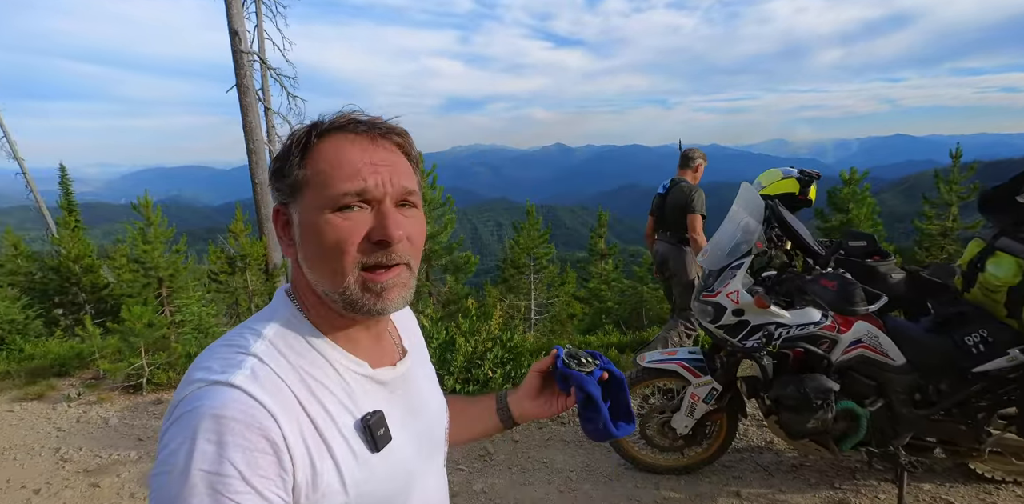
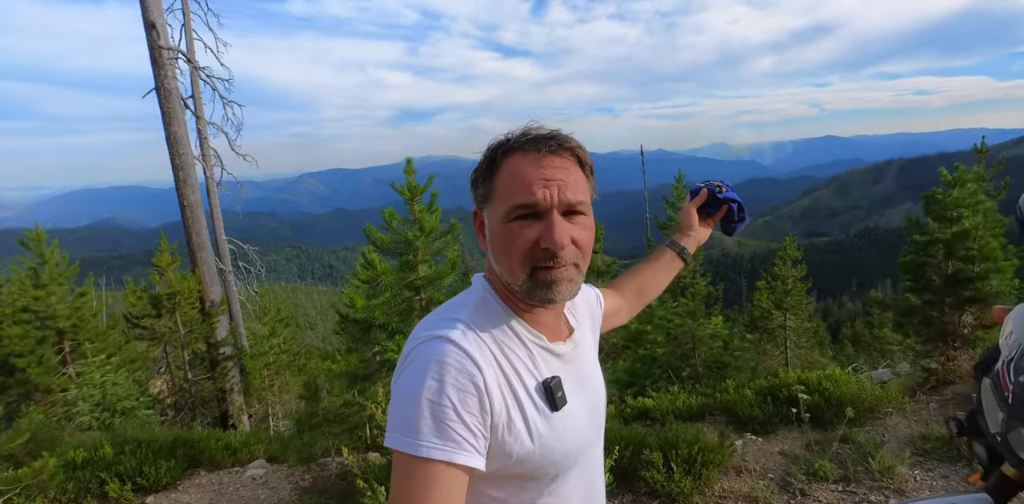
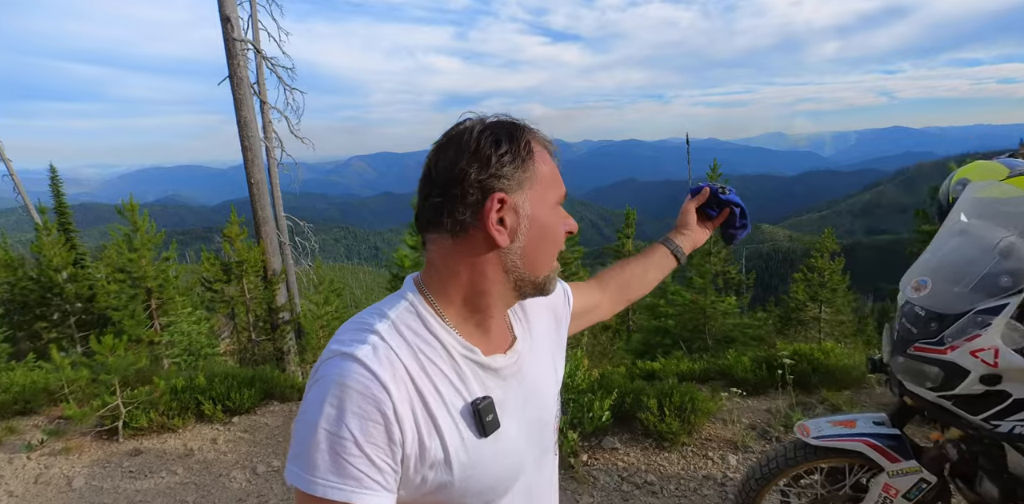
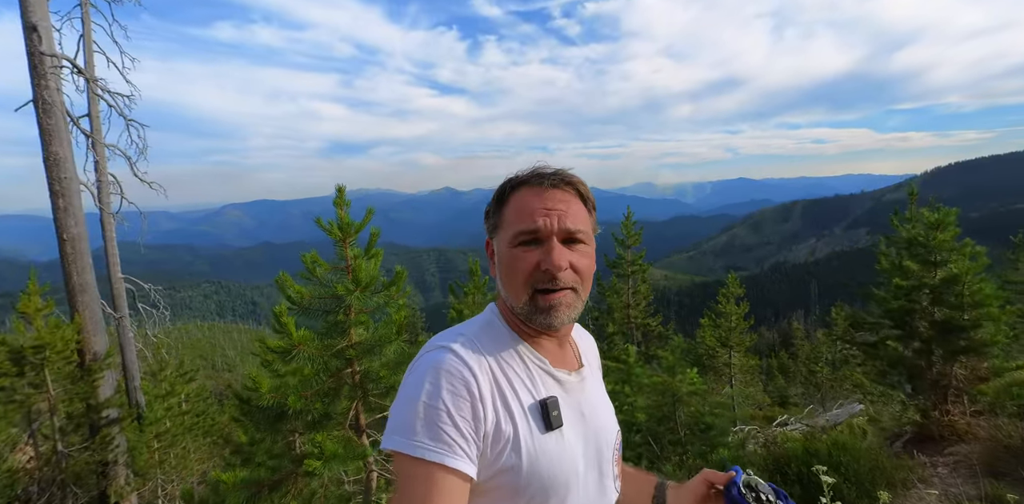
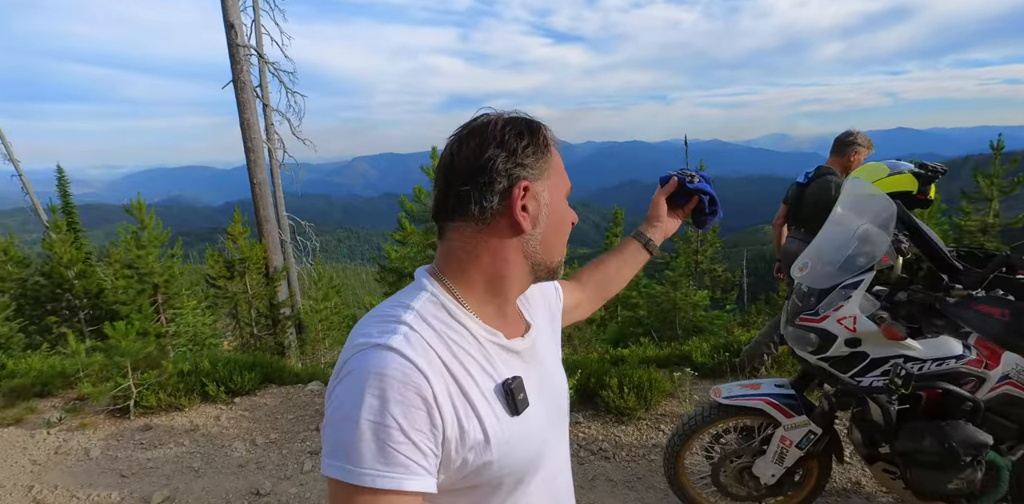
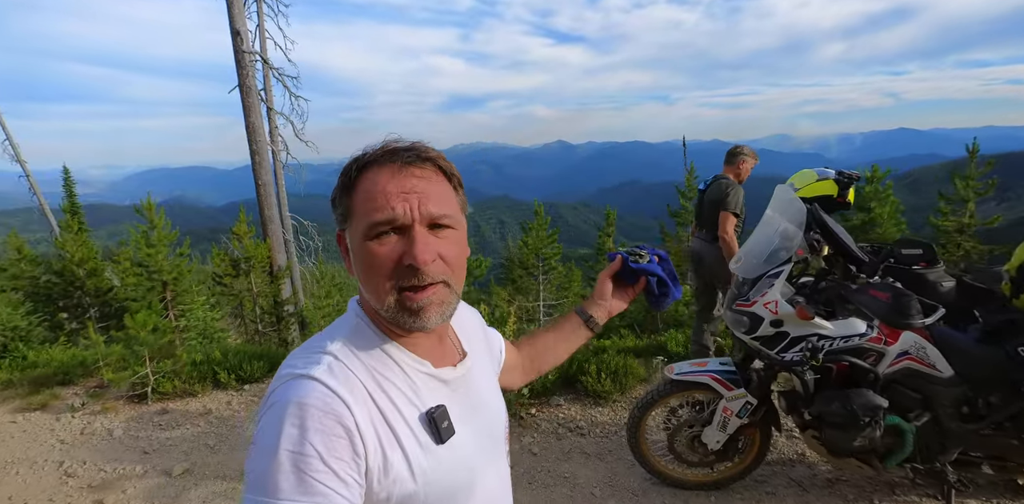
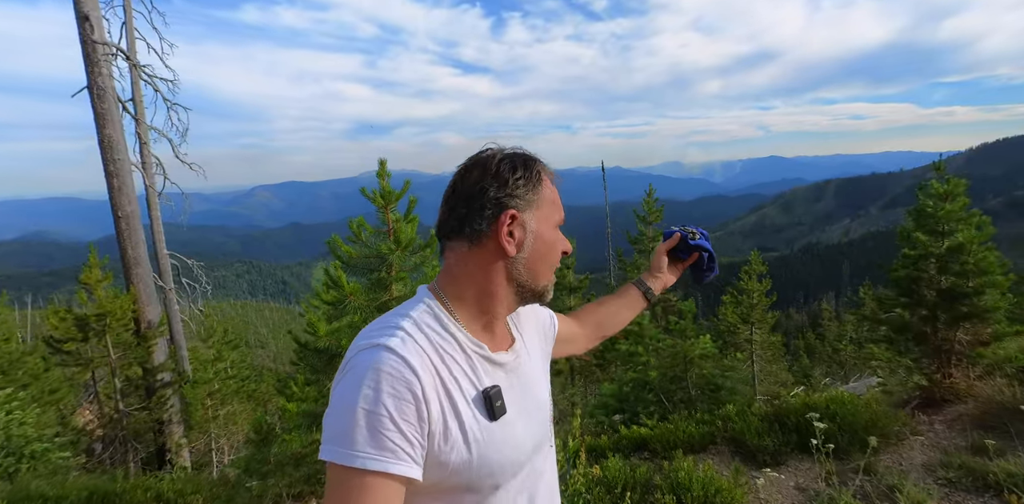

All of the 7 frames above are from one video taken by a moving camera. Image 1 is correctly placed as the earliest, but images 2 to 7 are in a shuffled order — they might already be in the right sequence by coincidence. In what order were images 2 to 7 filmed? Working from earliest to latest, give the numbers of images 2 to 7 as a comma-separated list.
6, 5, 3, 2, 7, 4
